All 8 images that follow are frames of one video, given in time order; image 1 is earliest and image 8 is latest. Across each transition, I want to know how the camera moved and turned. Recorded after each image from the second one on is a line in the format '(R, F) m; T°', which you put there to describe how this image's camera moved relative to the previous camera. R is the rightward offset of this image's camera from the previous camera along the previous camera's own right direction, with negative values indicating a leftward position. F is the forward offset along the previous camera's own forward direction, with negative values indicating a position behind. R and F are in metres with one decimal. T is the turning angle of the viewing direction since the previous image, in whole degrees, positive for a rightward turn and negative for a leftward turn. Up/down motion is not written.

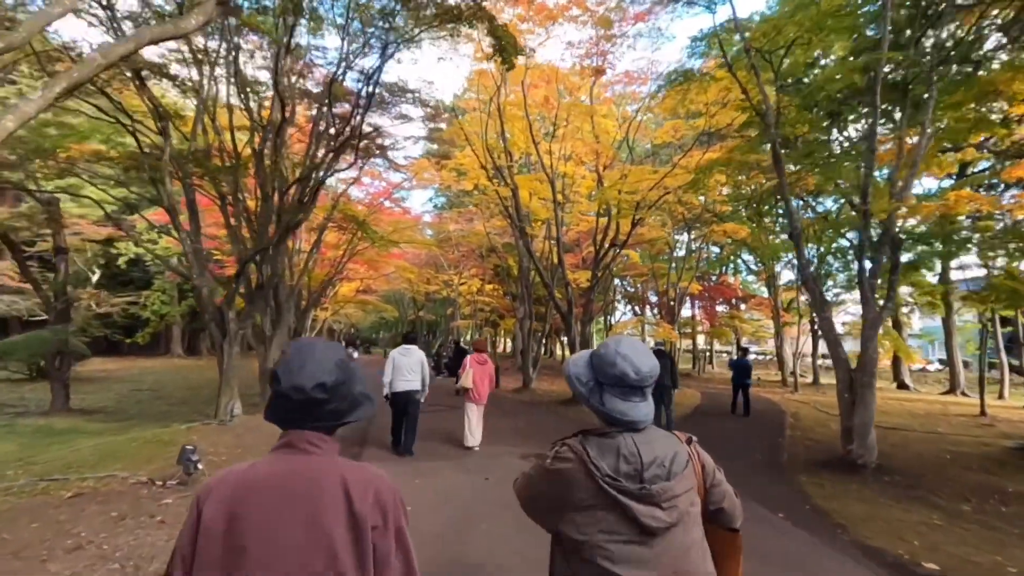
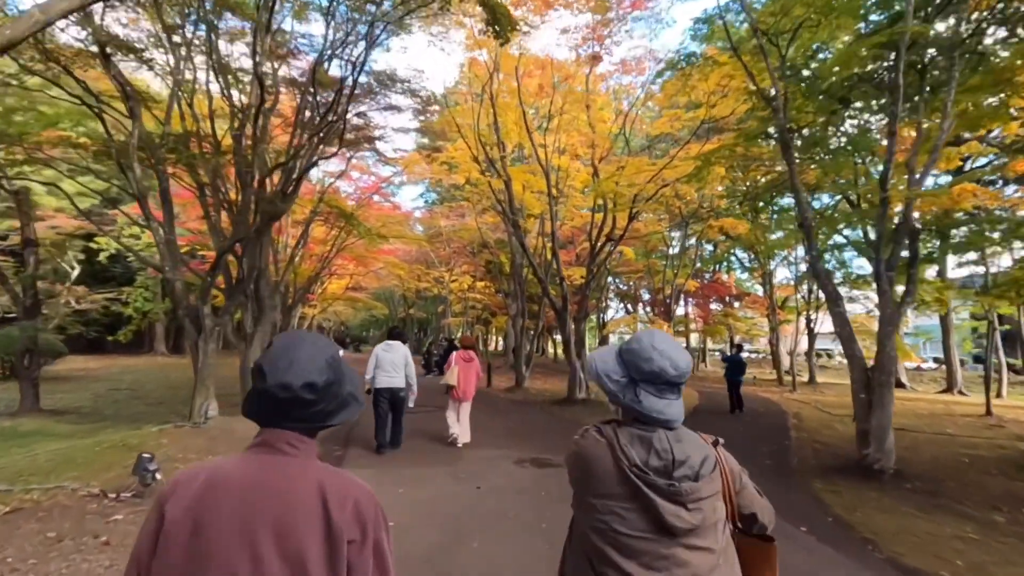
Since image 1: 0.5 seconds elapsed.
(0.0, +0.5) m; +1°
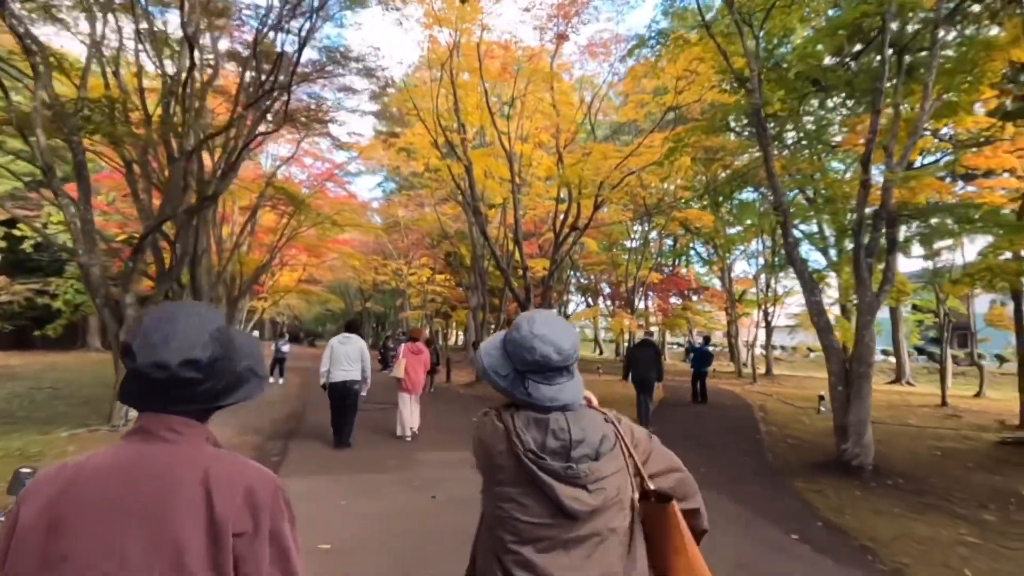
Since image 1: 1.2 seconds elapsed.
(0.0, +0.6) m; +4°
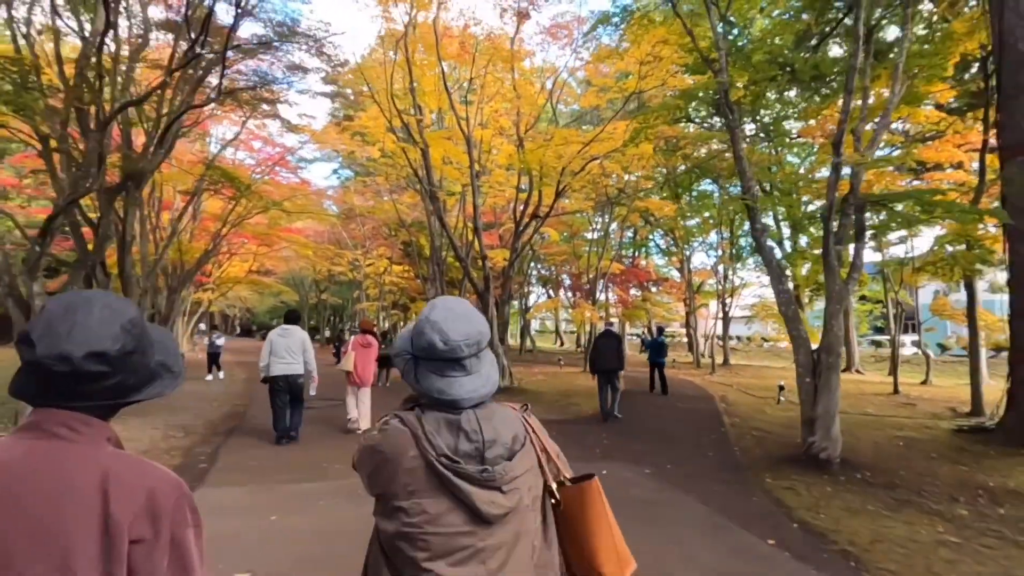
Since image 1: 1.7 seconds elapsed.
(+0.1, +0.4) m; +4°
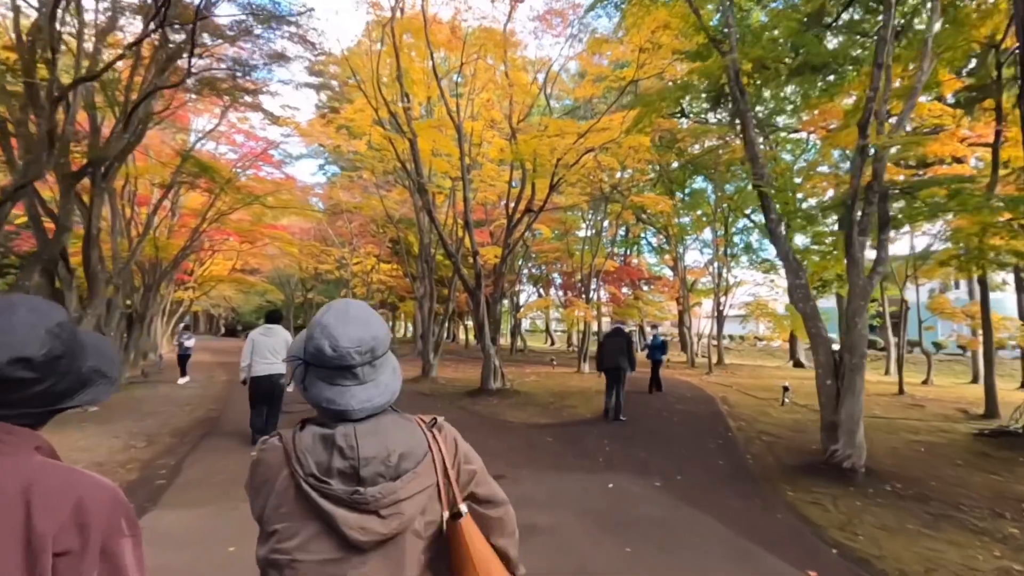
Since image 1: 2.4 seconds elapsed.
(-0.1, +0.5) m; +1°
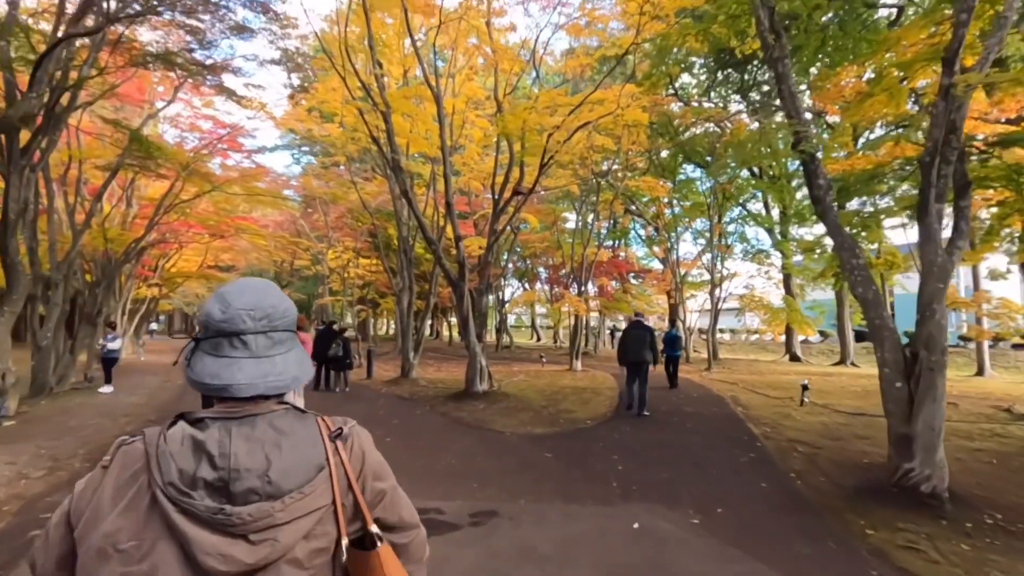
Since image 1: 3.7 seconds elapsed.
(-0.1, +1.1) m; +2°
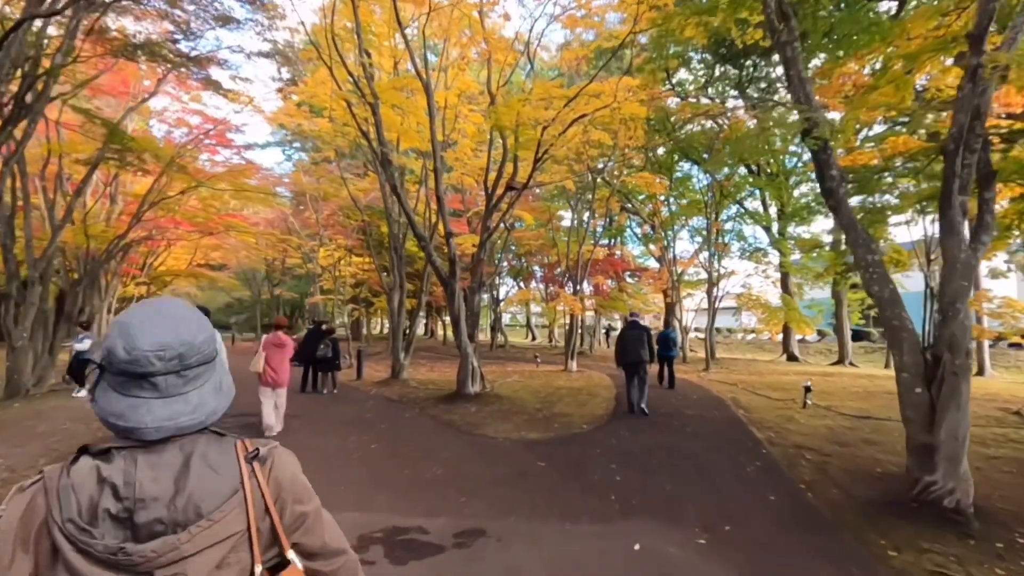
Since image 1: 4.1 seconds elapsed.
(0.0, +0.3) m; 0°
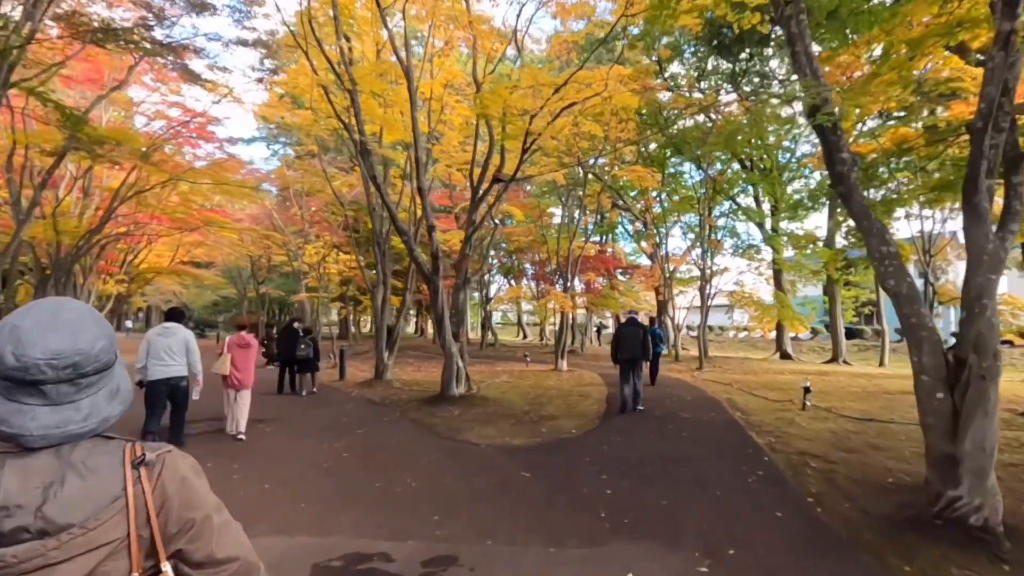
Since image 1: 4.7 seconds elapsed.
(+0.1, +0.4) m; +1°
